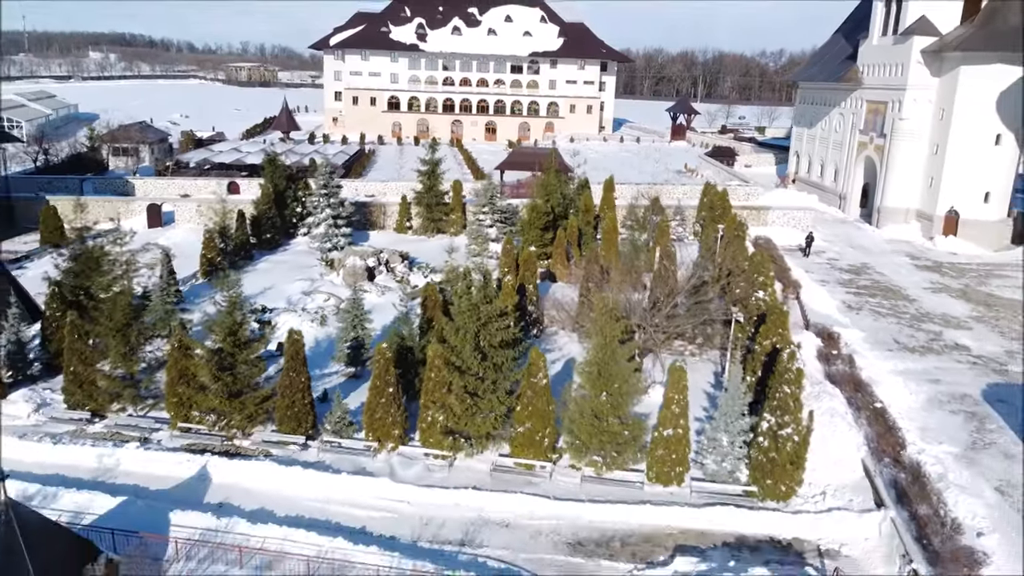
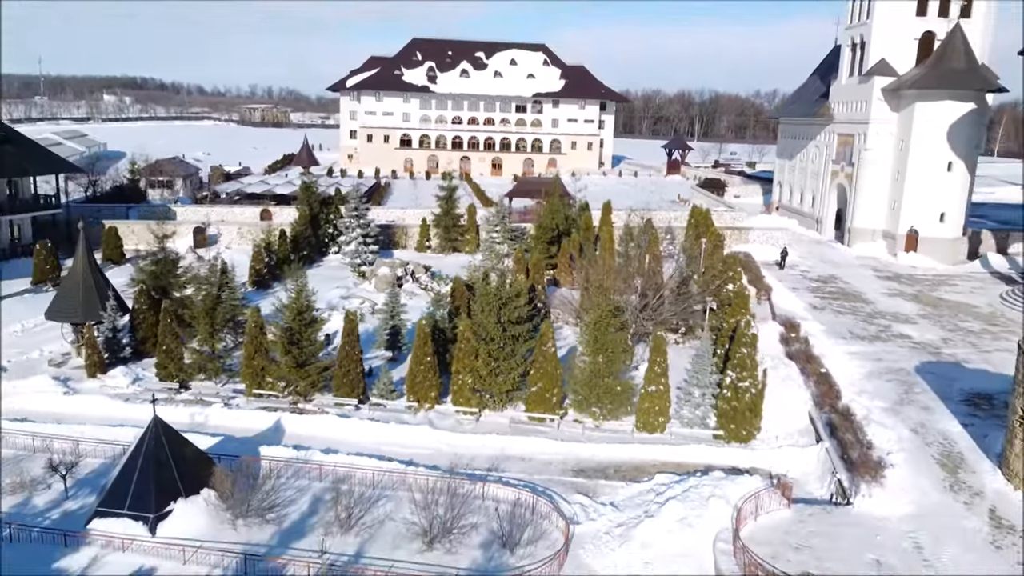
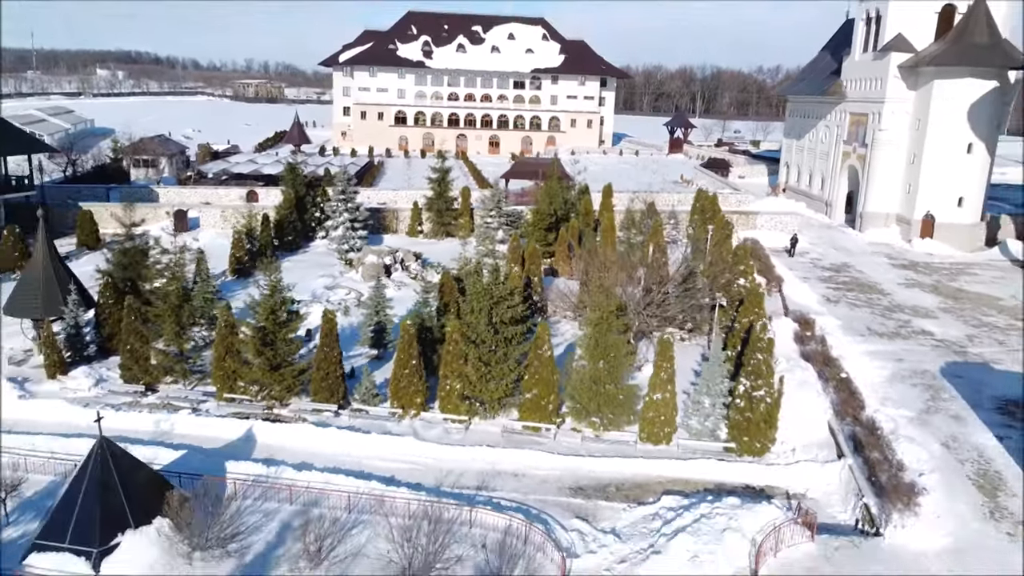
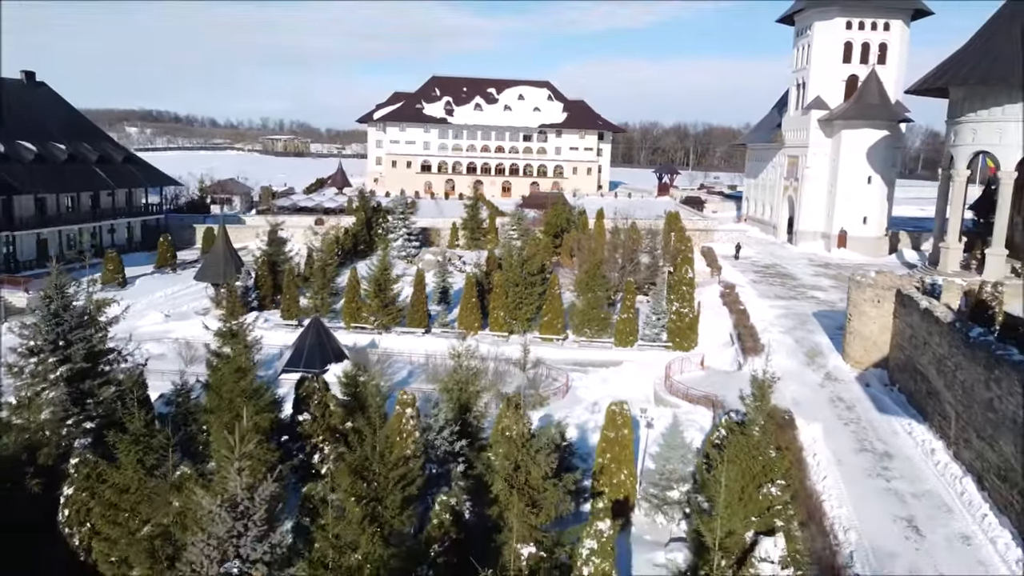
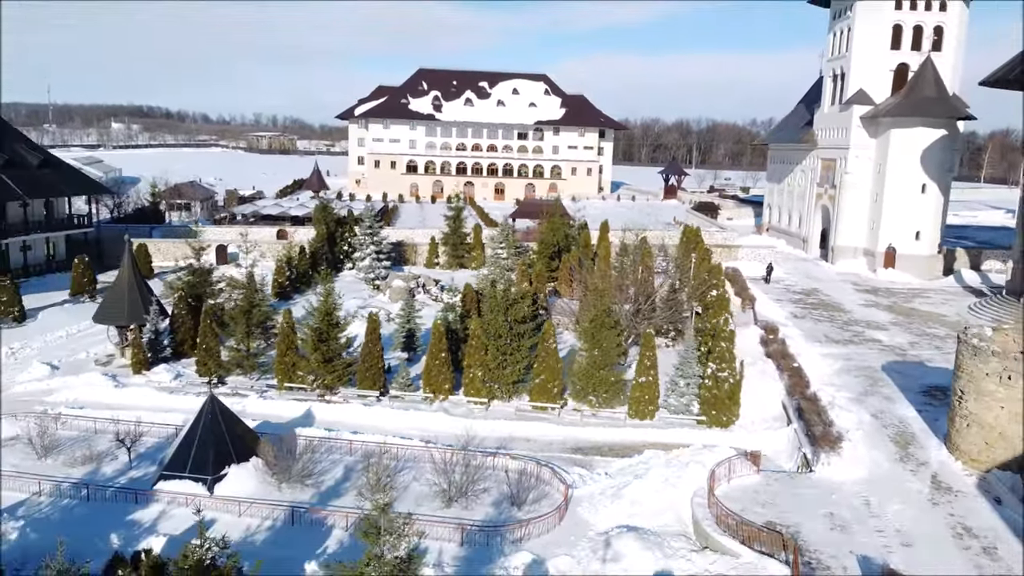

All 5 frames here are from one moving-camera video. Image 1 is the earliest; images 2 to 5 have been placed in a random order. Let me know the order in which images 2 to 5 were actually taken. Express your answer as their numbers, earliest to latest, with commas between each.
3, 2, 5, 4
